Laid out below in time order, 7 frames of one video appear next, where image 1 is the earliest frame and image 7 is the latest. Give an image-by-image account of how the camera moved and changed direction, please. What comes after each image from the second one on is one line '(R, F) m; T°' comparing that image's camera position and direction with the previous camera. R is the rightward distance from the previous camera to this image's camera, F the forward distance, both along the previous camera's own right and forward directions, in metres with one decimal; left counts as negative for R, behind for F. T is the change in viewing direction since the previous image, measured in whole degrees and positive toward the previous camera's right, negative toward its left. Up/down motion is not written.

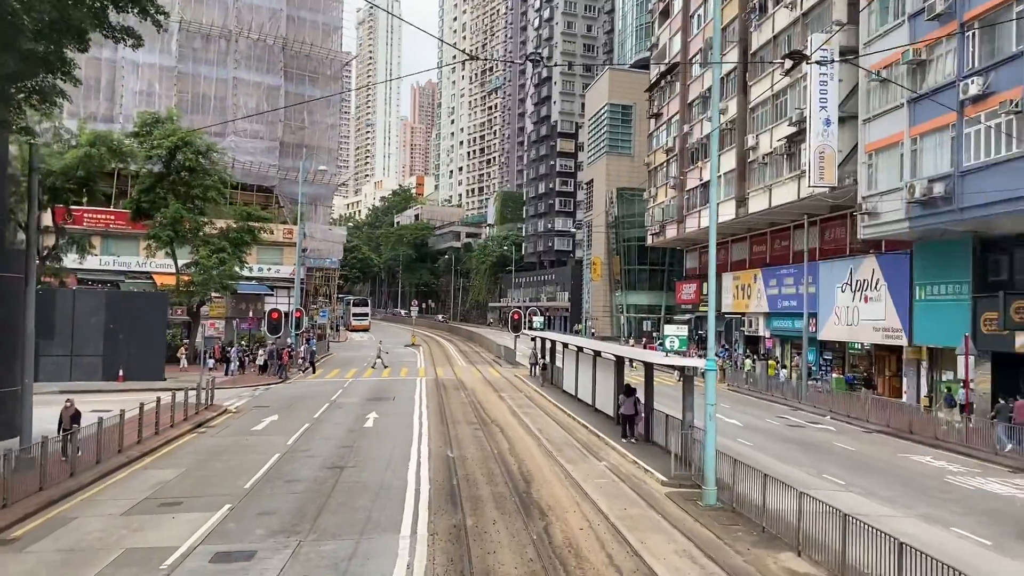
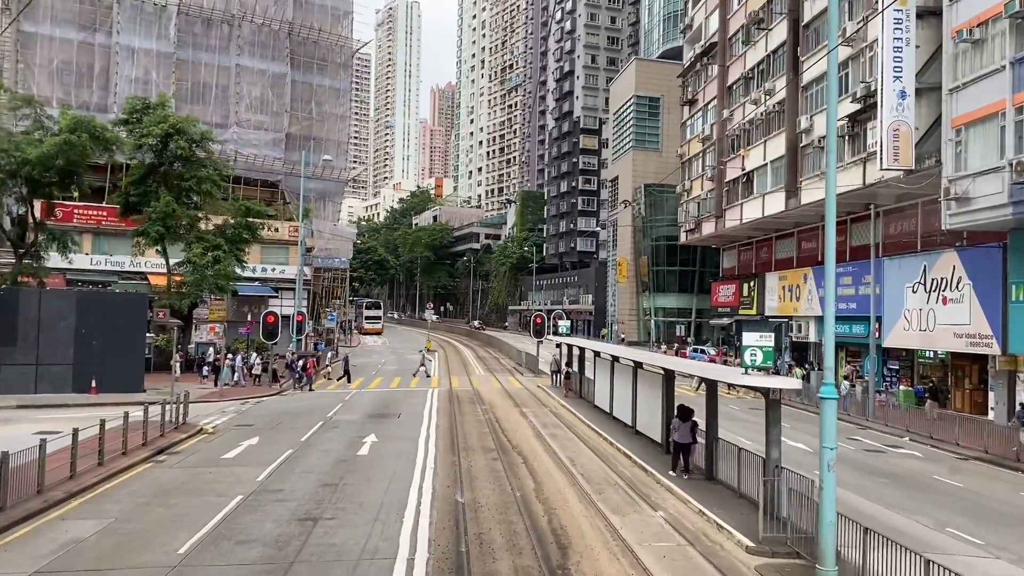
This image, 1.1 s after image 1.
(-0.1, +3.7) m; -1°
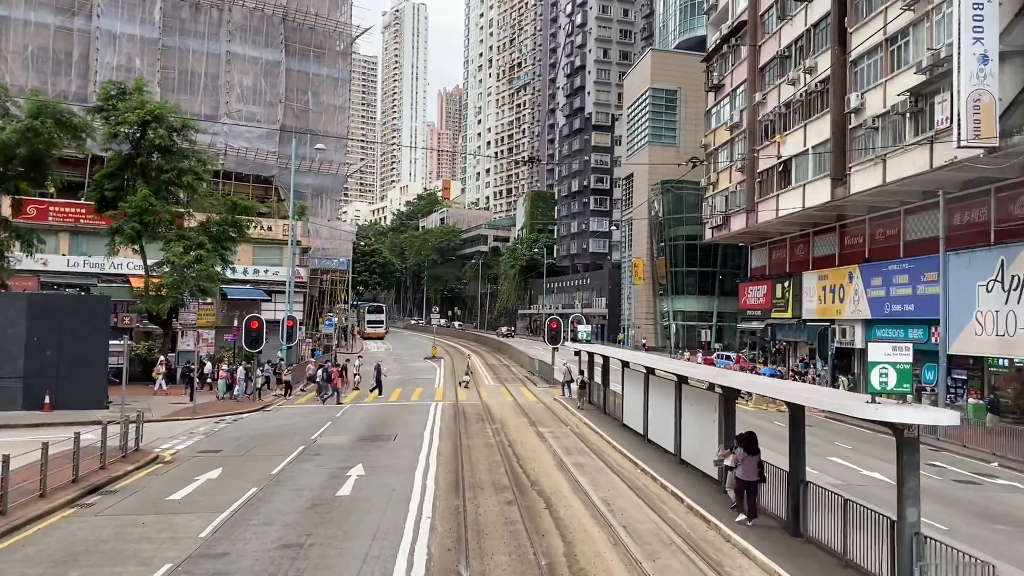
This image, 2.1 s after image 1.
(-0.2, +3.5) m; -1°
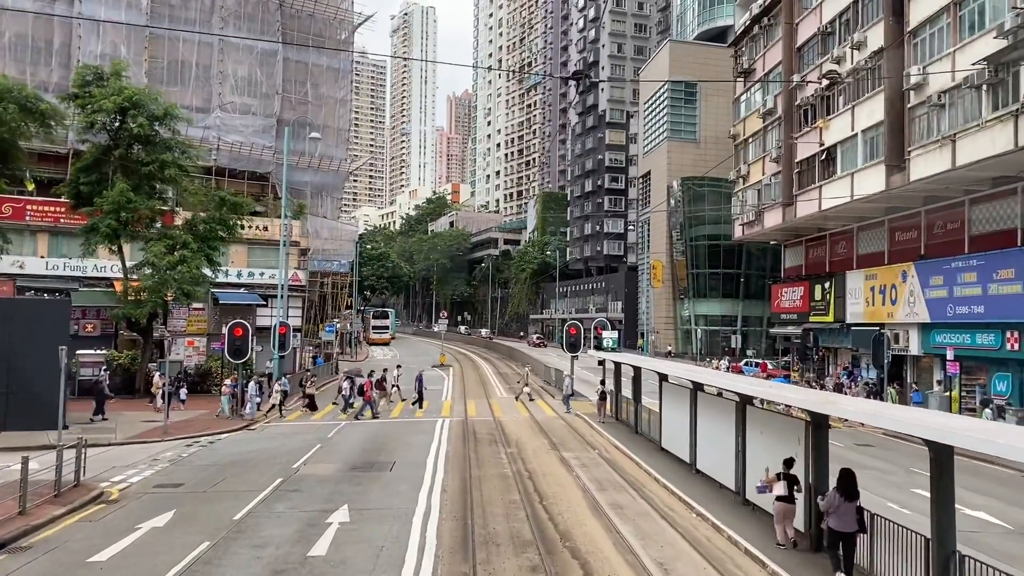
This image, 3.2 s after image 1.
(-0.2, +3.2) m; -1°
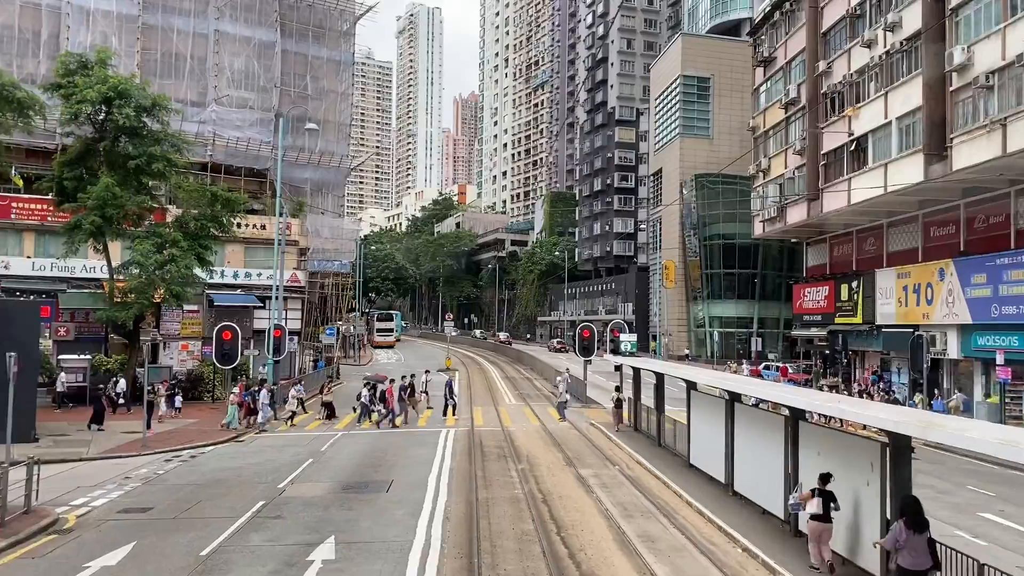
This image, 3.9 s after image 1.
(-0.1, +1.8) m; 0°
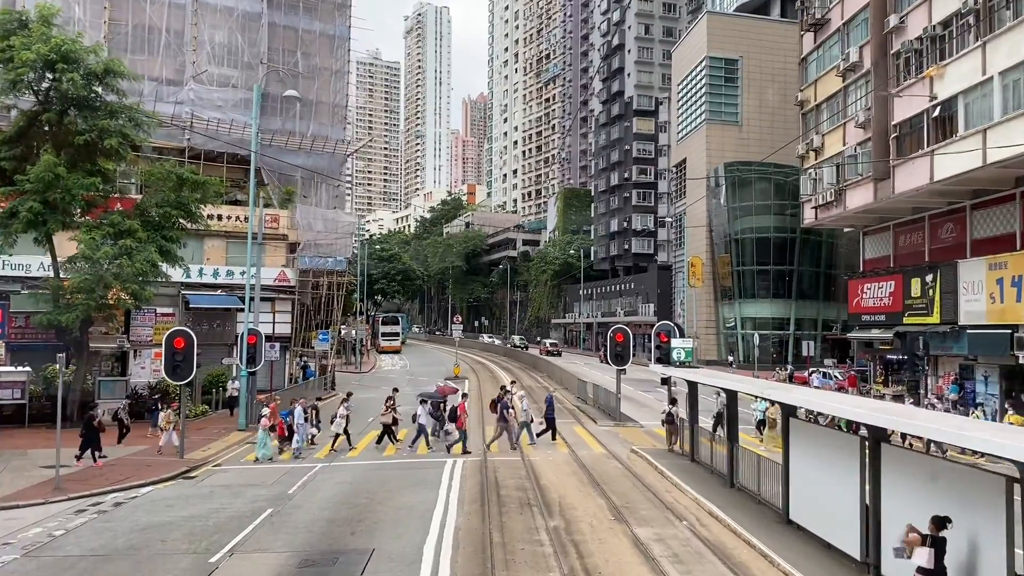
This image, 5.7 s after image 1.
(-0.2, +4.6) m; -1°
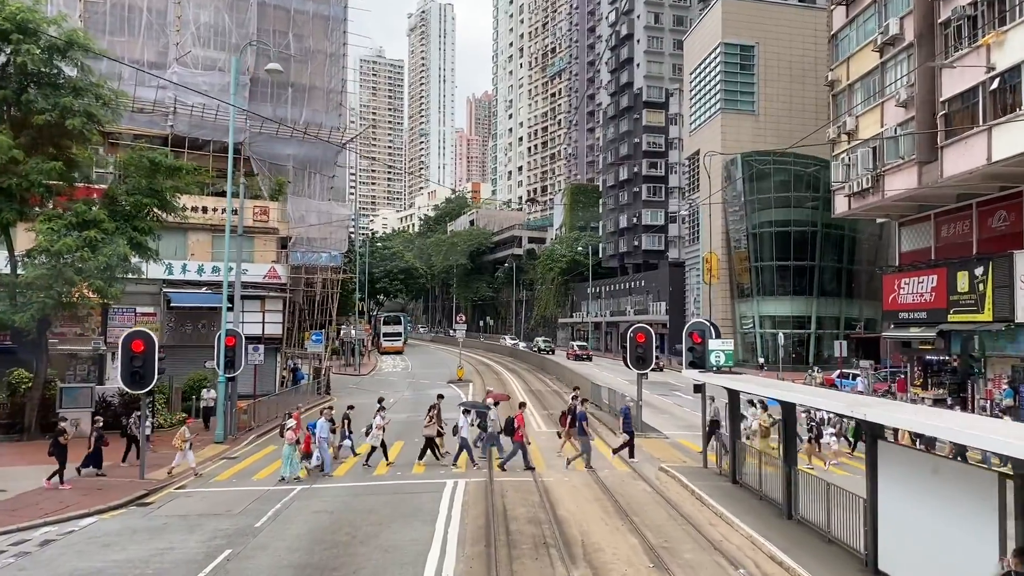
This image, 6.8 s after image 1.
(-0.1, +2.5) m; 0°
